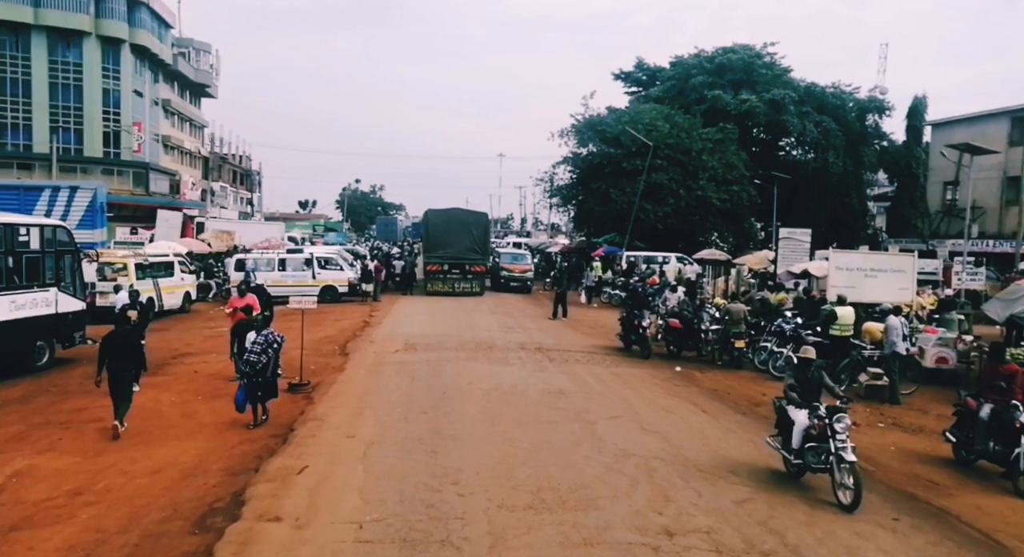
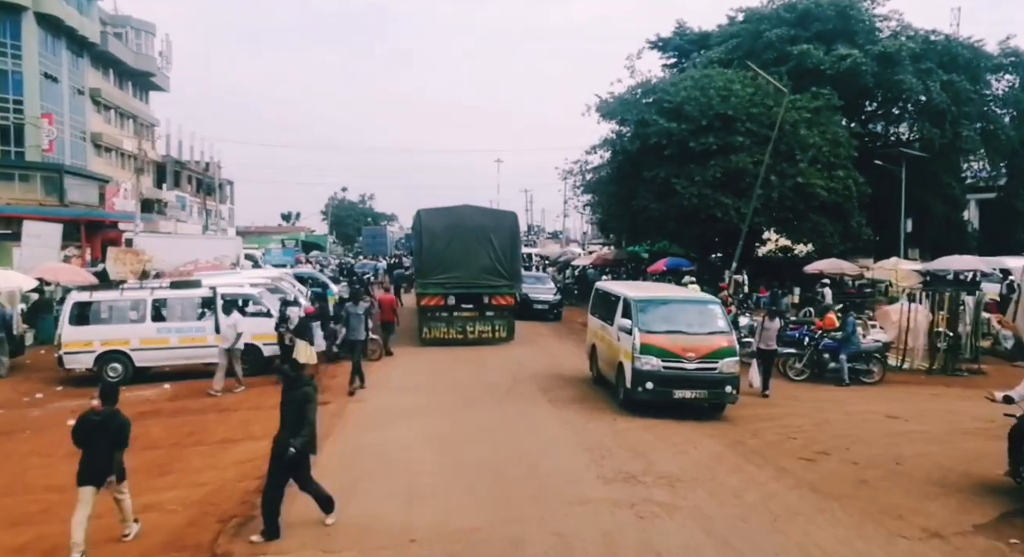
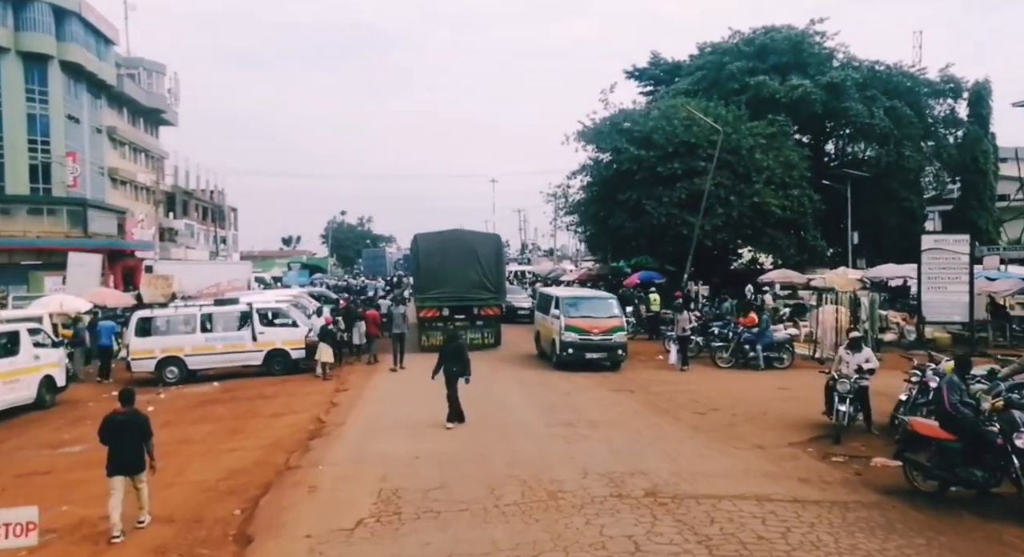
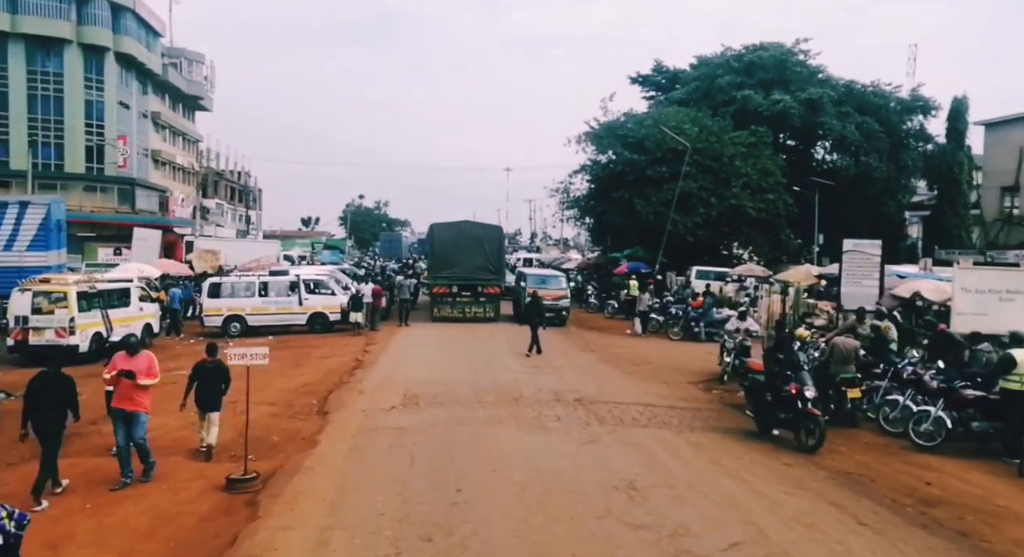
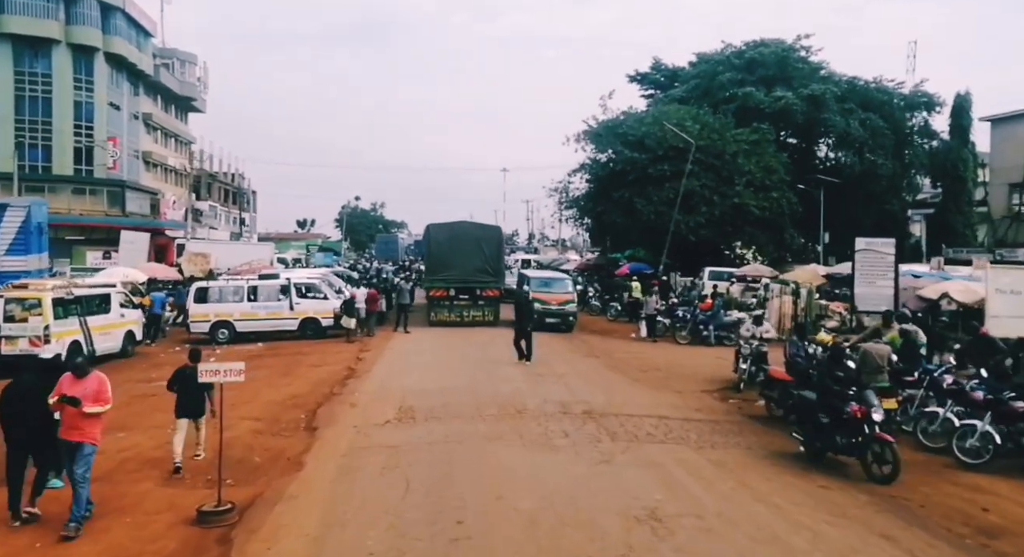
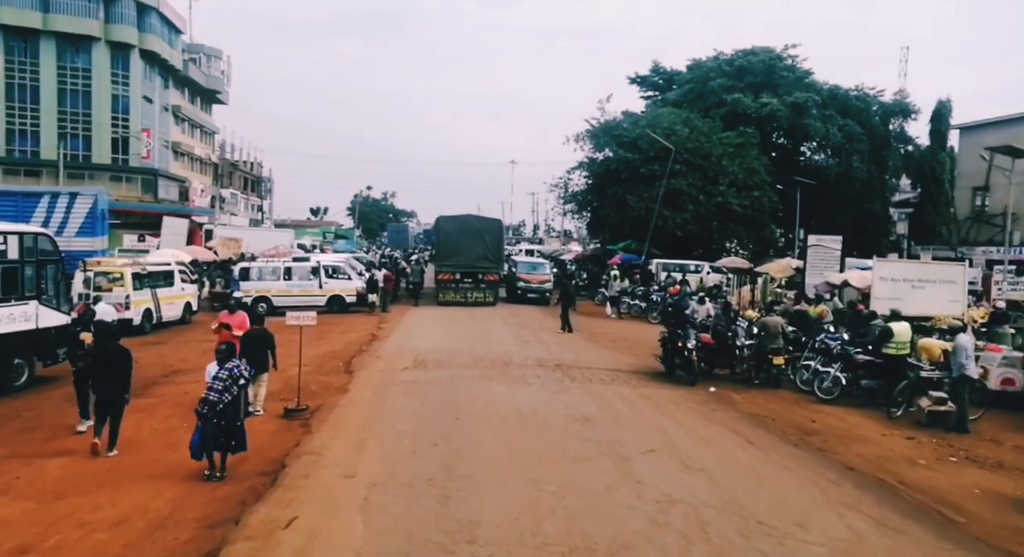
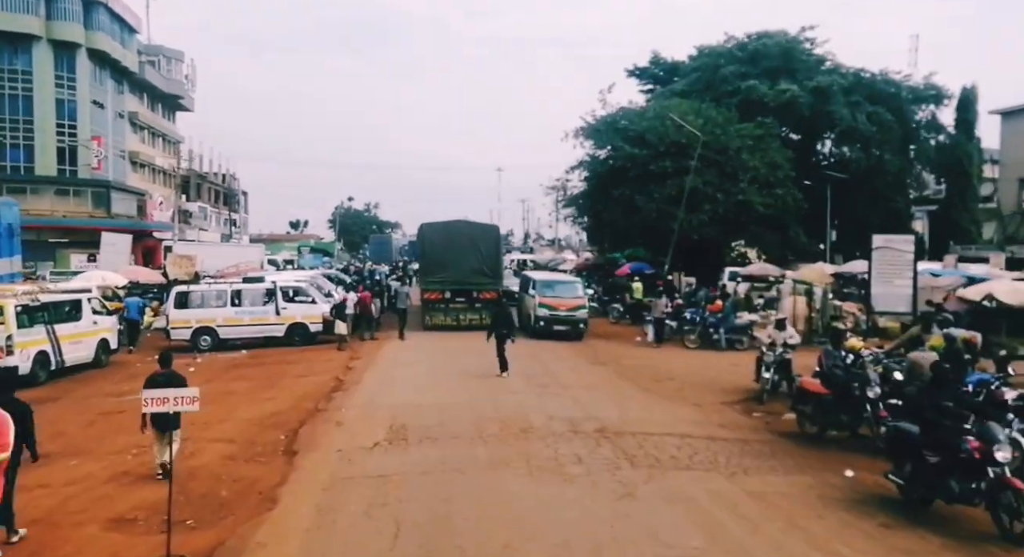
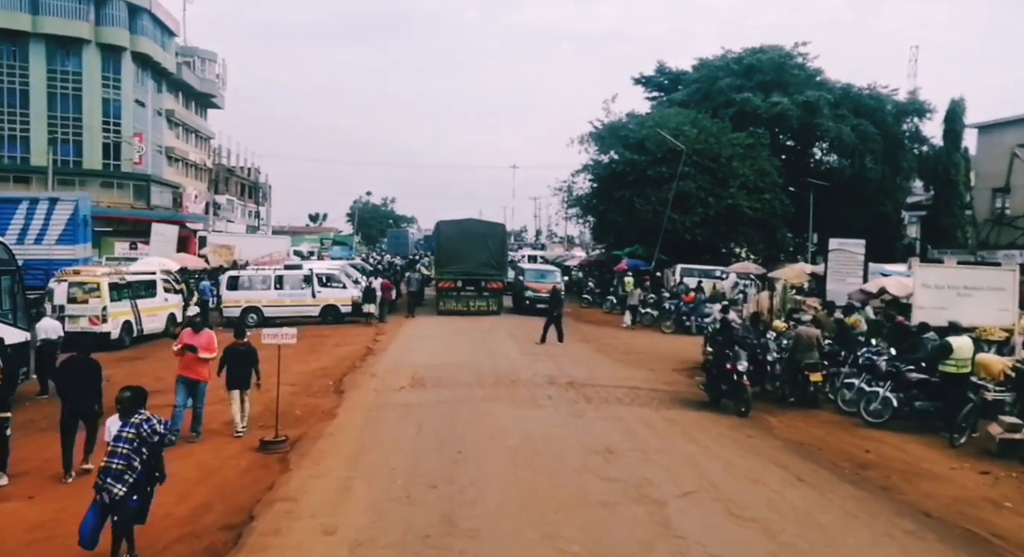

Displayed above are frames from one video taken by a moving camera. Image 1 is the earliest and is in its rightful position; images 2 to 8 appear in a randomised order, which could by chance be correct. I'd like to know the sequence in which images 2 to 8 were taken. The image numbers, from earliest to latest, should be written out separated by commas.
6, 8, 4, 5, 7, 3, 2
